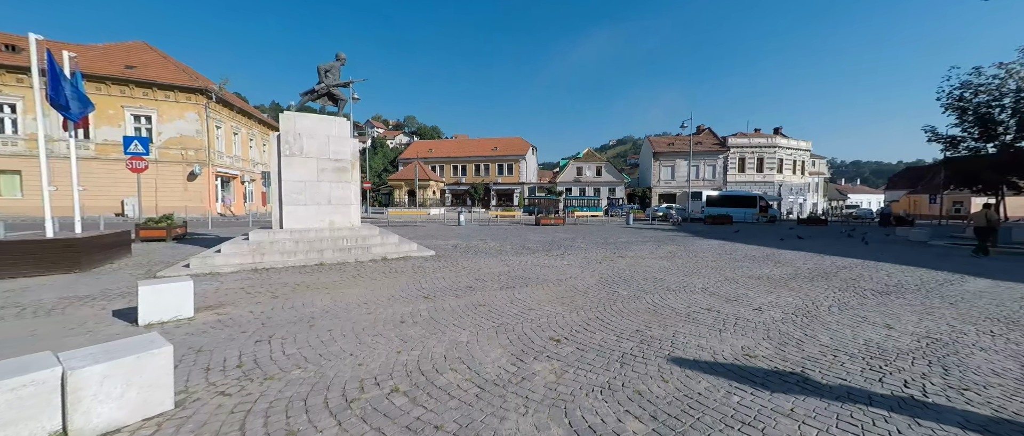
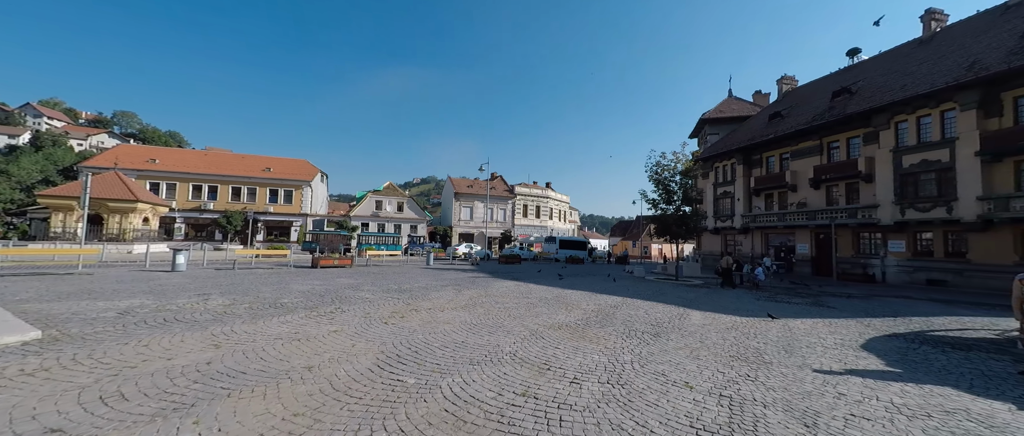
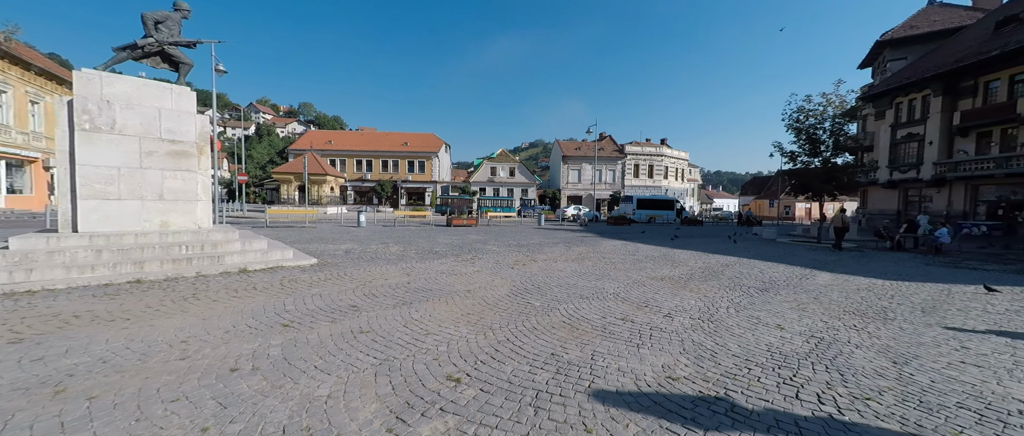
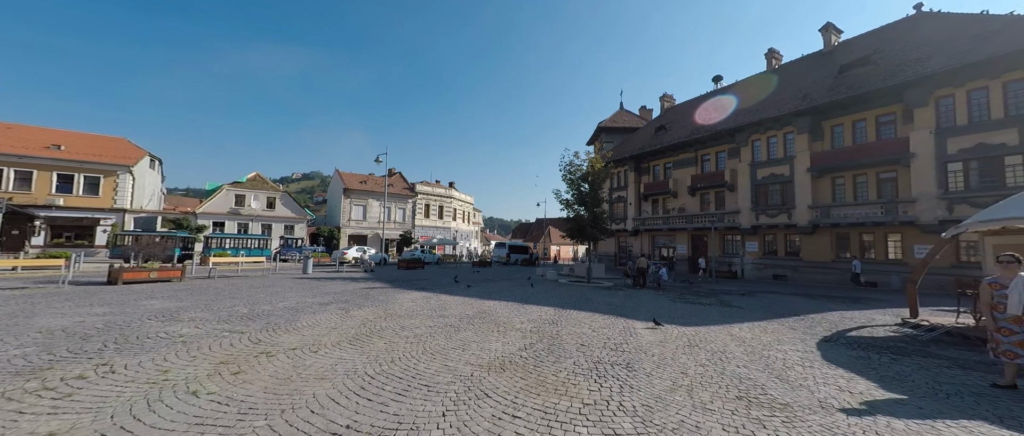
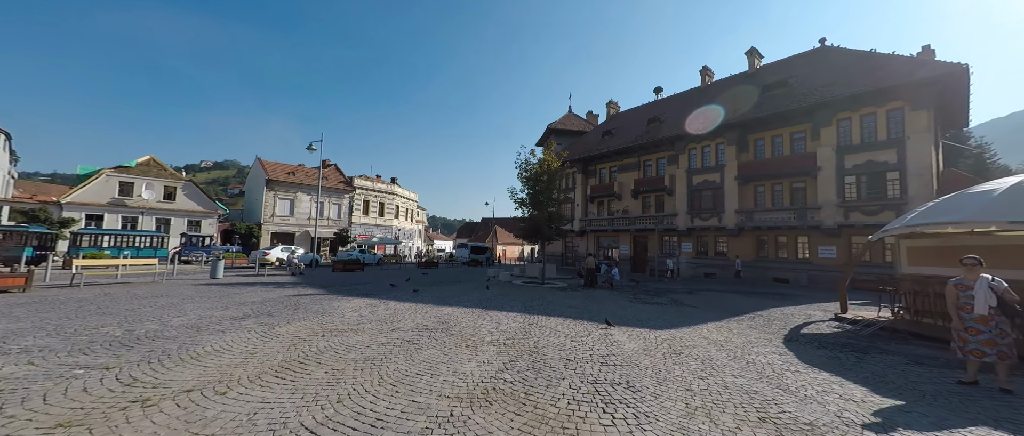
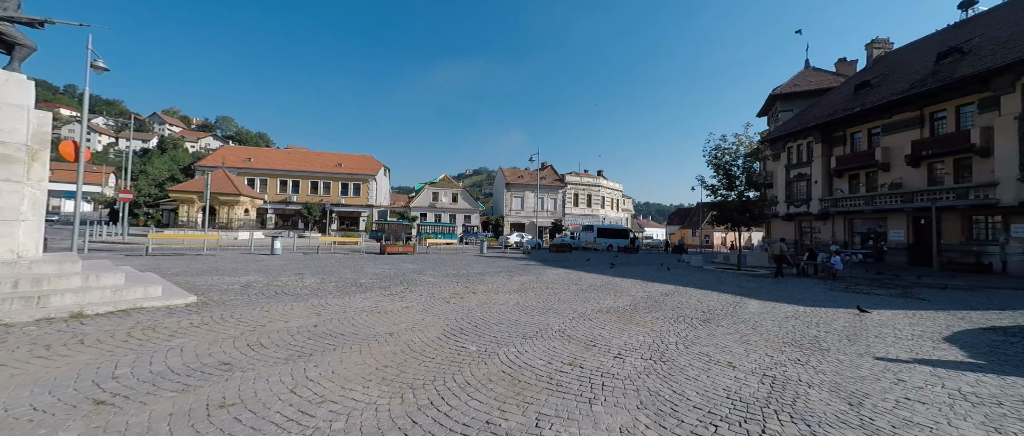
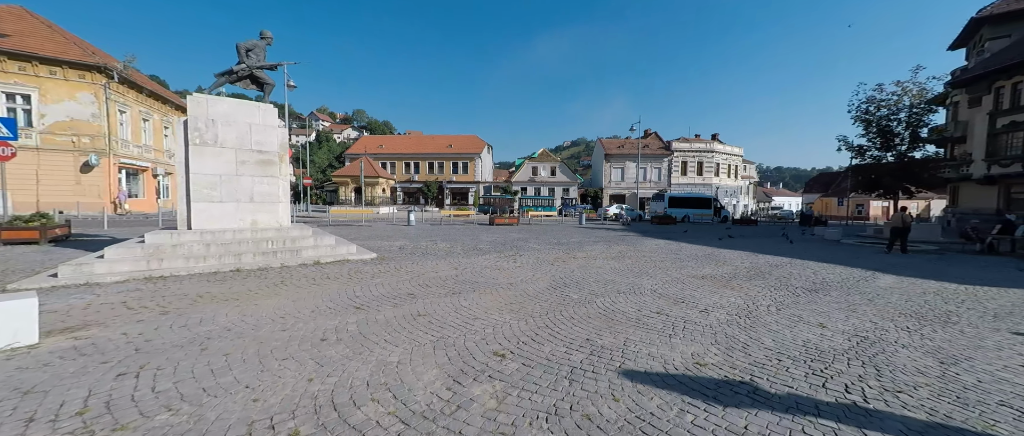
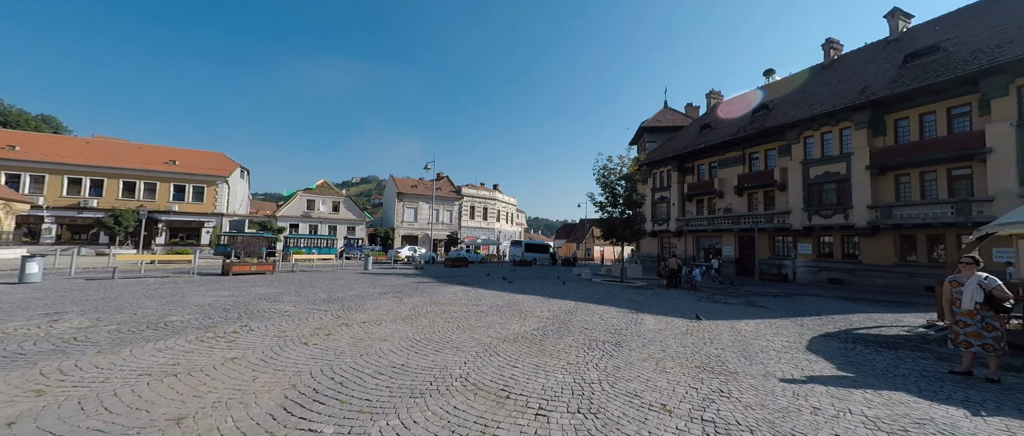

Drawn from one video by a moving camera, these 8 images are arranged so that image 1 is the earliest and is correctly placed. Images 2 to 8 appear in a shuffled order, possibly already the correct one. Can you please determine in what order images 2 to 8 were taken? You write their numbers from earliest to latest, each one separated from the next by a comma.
7, 3, 6, 2, 8, 4, 5
